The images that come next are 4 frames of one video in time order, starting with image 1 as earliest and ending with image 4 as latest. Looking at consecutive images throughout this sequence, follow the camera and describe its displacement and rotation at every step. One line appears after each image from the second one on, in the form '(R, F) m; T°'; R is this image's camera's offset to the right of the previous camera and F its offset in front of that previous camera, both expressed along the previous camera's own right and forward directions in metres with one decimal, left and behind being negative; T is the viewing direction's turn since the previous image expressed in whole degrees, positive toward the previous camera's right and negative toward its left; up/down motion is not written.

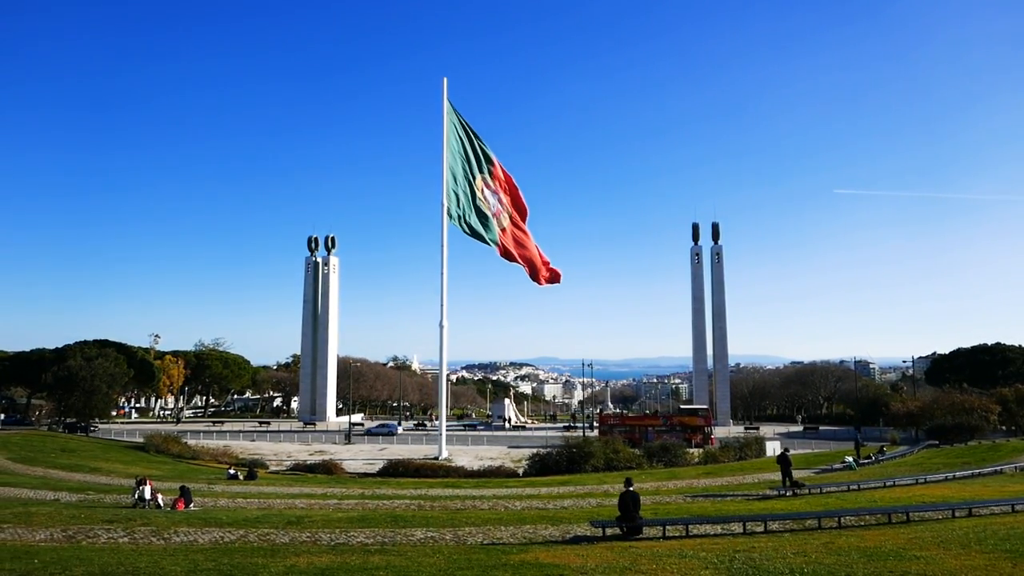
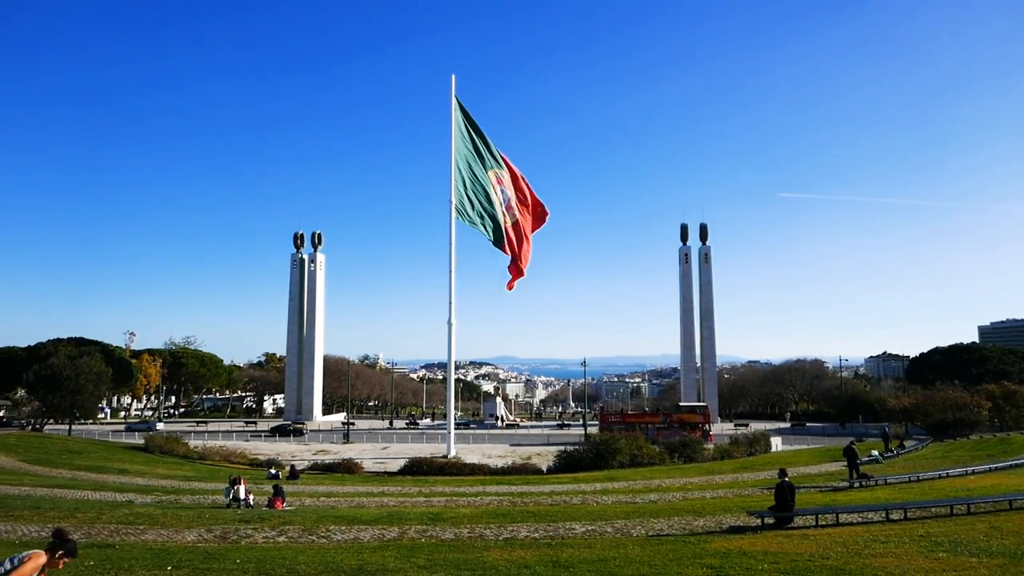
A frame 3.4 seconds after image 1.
(-4.2, 0.0) m; +4°
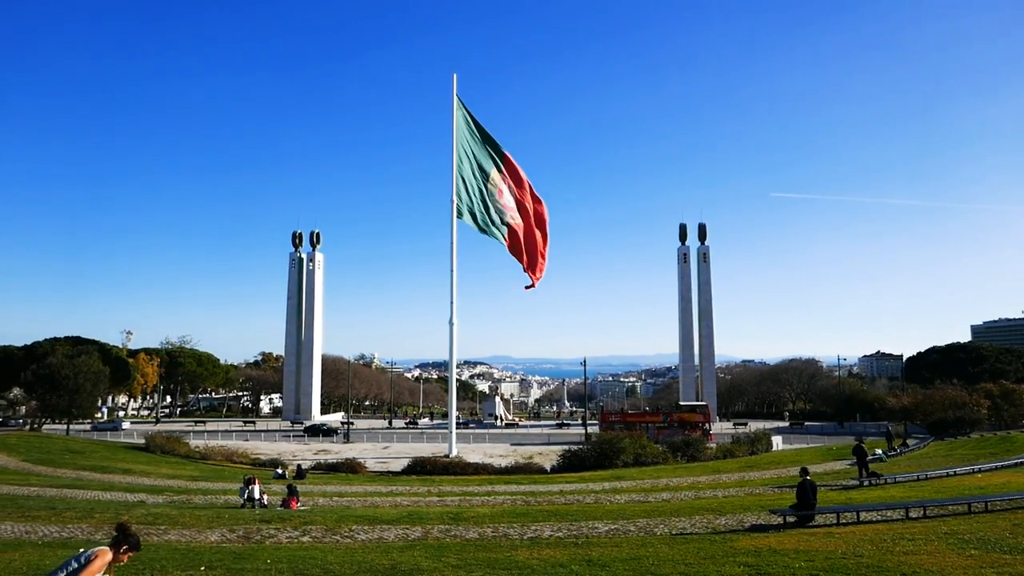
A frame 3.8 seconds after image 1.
(-0.6, 0.0) m; +1°
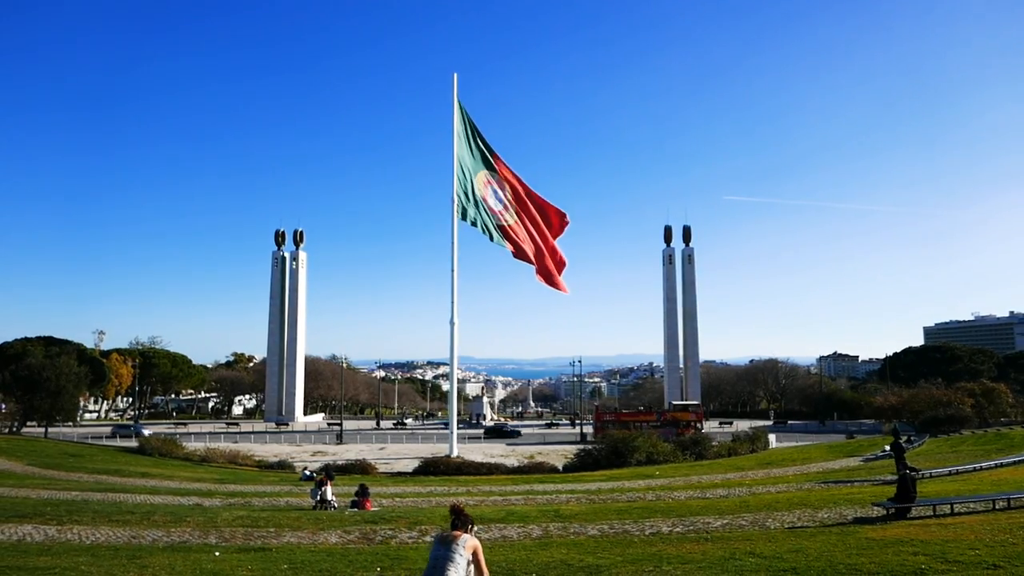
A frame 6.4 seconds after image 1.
(-3.3, 0.0) m; +4°
